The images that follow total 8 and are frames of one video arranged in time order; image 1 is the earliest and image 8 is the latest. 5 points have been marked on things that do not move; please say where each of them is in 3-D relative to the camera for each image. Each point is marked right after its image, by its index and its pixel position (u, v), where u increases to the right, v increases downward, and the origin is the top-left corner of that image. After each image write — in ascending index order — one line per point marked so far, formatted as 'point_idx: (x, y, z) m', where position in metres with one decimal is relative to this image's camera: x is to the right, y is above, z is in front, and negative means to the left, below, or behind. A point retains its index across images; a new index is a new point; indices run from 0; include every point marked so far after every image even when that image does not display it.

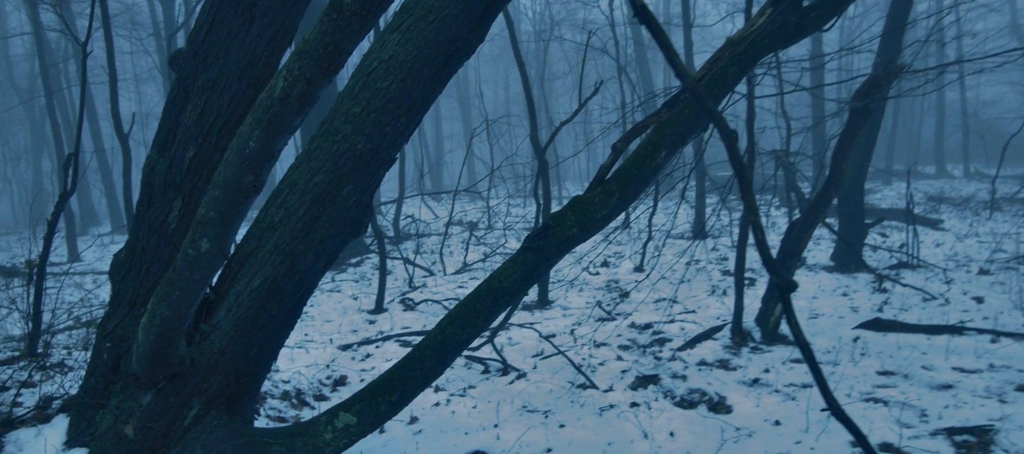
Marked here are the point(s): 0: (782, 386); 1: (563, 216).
0: (+2.4, -1.4, +8.0) m
1: (+0.3, +0.1, +6.1) m
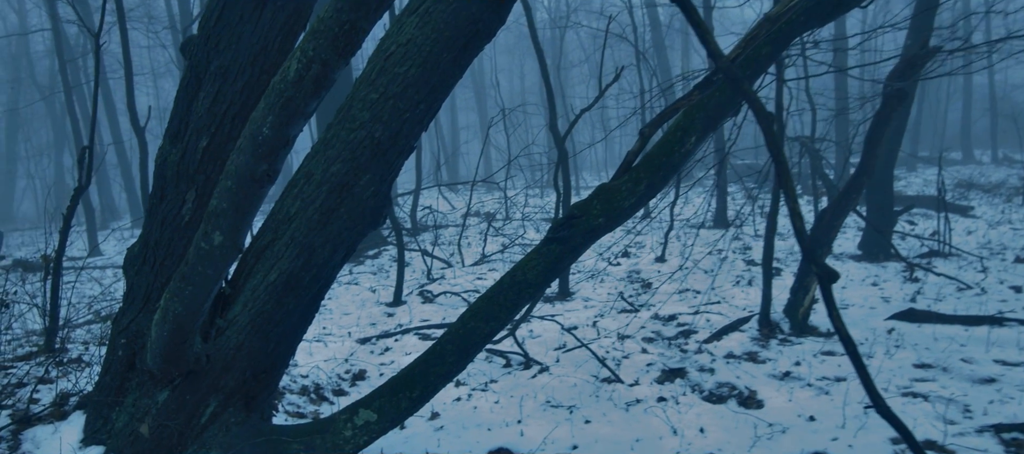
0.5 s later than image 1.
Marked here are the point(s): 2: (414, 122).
0: (+2.6, -1.3, +7.7) m
1: (+0.5, +0.1, +5.9) m
2: (-0.6, +0.6, +5.4) m
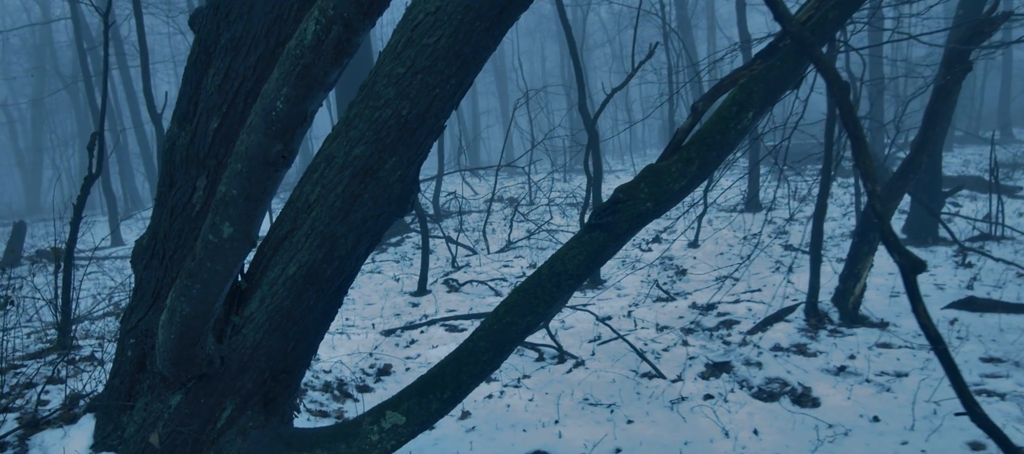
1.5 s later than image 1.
0: (+2.9, -1.2, +7.2) m
1: (+0.7, +0.2, +5.4) m
2: (-0.4, +0.7, +4.9) m
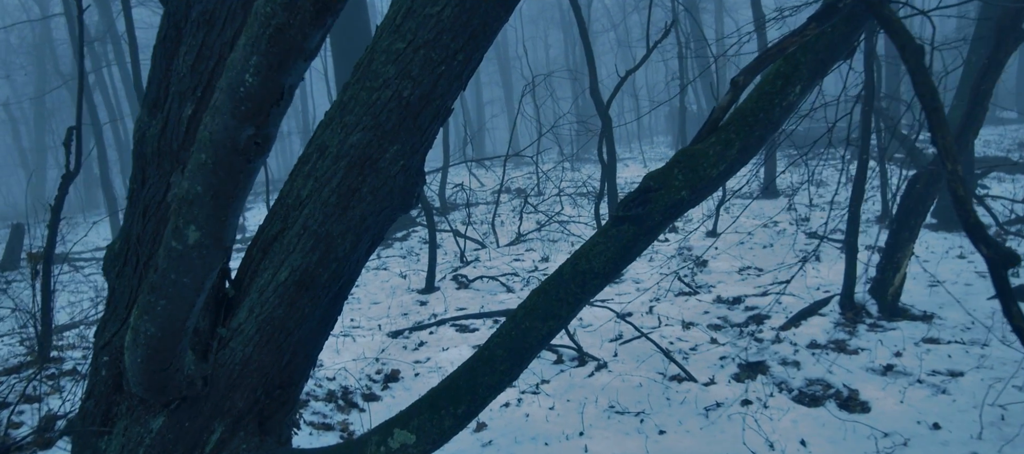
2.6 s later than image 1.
0: (+3.0, -1.1, +6.6) m
1: (+0.8, +0.3, +4.8) m
2: (-0.3, +0.7, +4.3) m
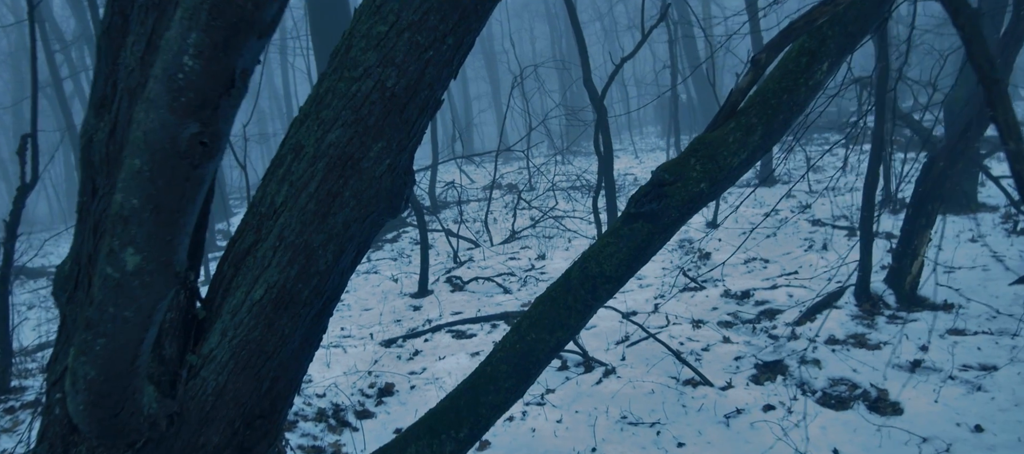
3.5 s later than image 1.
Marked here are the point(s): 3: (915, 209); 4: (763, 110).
0: (+3.0, -1.0, +6.2) m
1: (+0.8, +0.3, +4.3) m
2: (-0.3, +0.7, +3.8) m
3: (+3.6, +0.2, +8.0) m
4: (+1.2, +0.6, +4.3) m
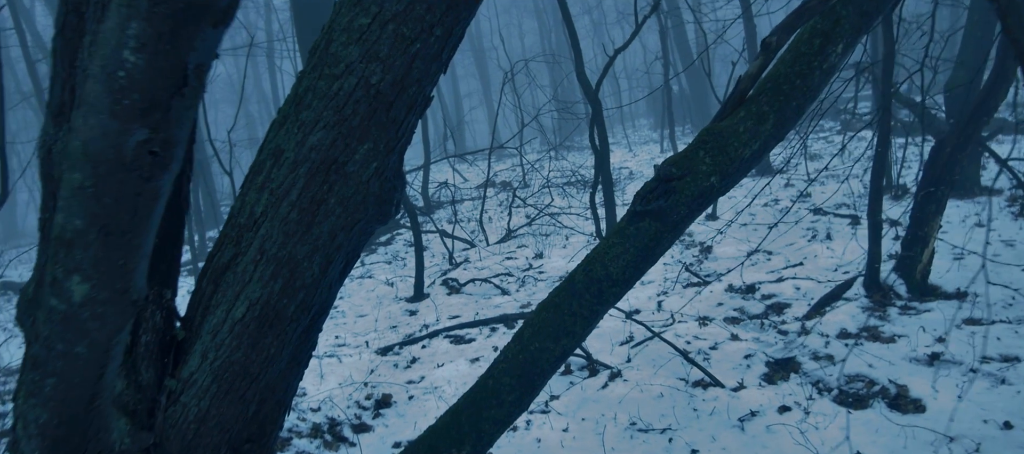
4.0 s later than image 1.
0: (+3.1, -0.9, +5.9) m
1: (+0.8, +0.3, +4.0) m
2: (-0.3, +0.7, +3.5) m
3: (+3.6, +0.3, +7.8) m
4: (+1.2, +0.6, +4.0) m
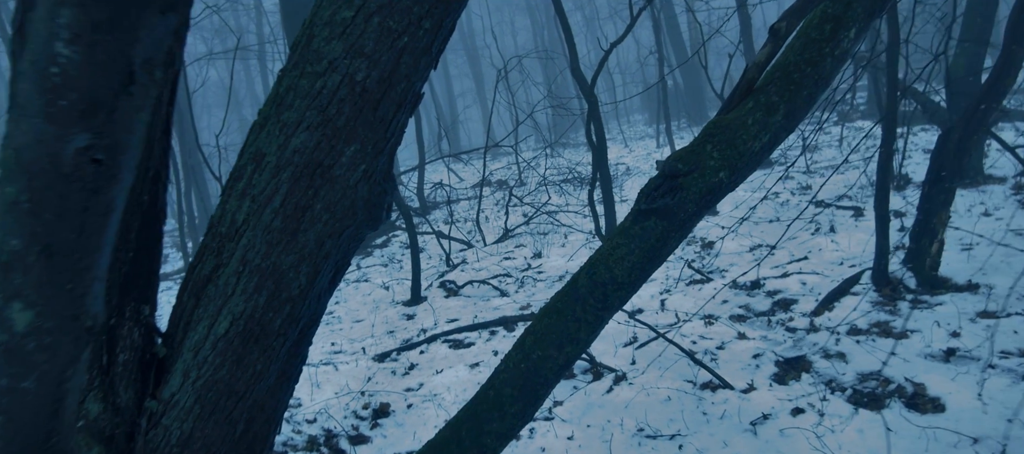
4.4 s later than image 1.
0: (+3.1, -0.8, +5.7) m
1: (+0.8, +0.3, +3.8) m
2: (-0.3, +0.6, +3.3) m
3: (+3.5, +0.3, +7.5) m
4: (+1.2, +0.6, +3.8) m
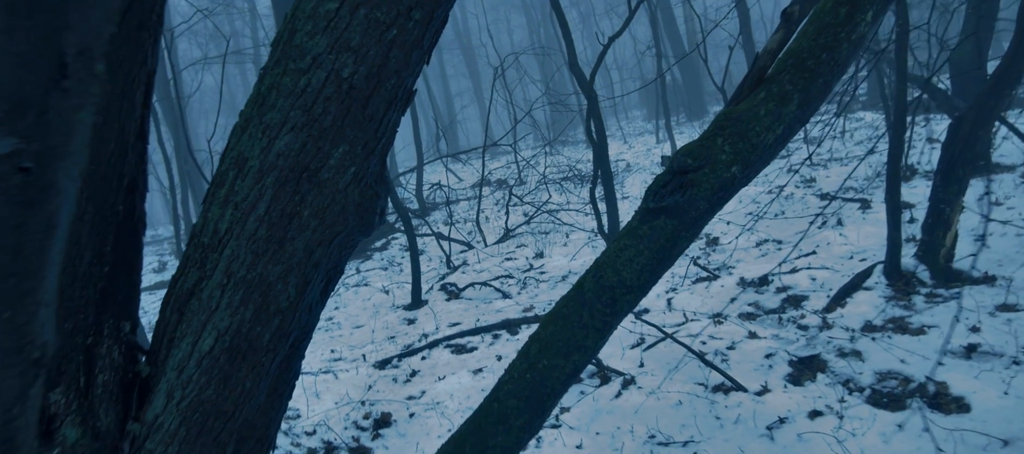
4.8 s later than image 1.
0: (+3.1, -0.8, +5.5) m
1: (+0.8, +0.3, +3.6) m
2: (-0.4, +0.6, +3.1) m
3: (+3.5, +0.4, +7.3) m
4: (+1.1, +0.6, +3.6) m
